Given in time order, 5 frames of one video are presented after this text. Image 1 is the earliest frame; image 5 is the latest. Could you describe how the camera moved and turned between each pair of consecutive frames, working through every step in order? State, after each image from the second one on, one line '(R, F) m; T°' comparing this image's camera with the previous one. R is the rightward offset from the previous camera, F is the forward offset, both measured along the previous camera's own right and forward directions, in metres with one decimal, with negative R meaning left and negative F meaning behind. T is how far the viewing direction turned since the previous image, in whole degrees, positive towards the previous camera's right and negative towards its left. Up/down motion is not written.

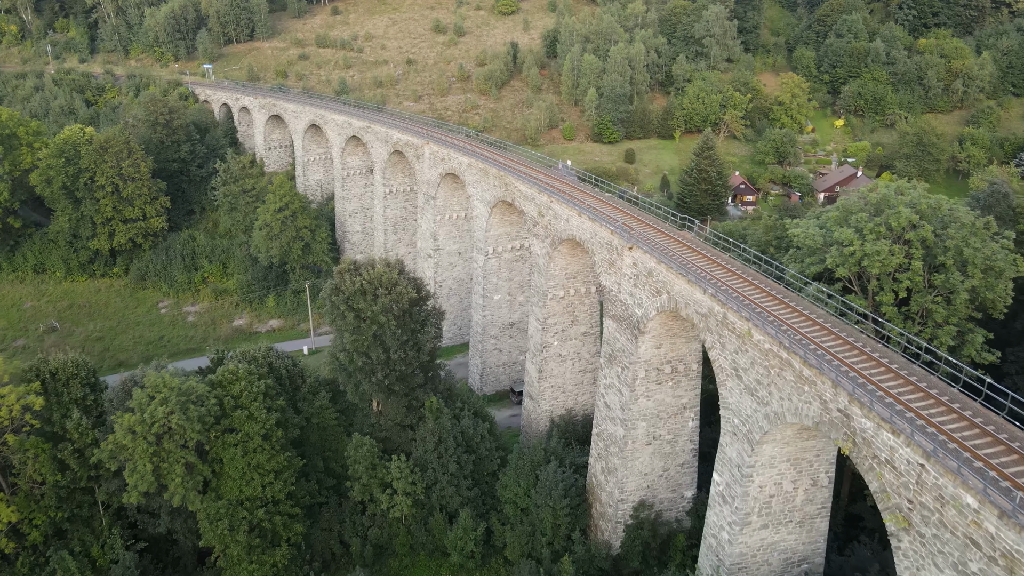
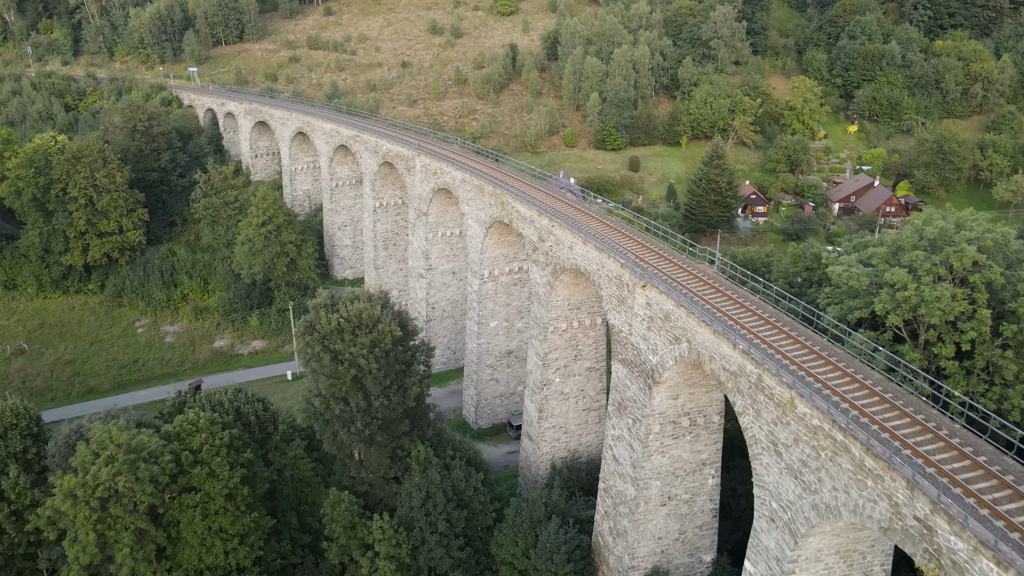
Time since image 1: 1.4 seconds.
(+0.1, +2.1) m; 0°
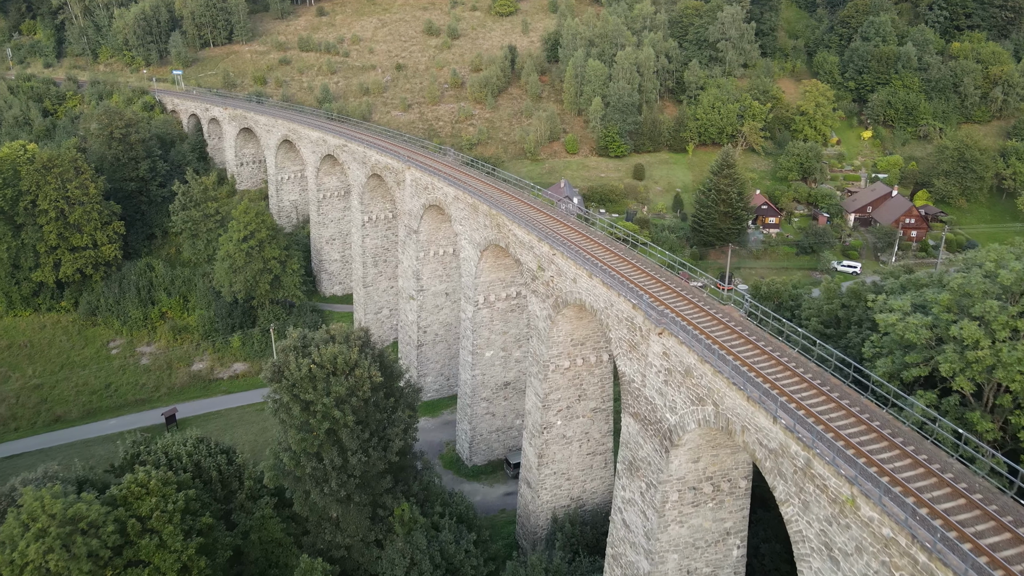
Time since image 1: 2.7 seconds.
(+0.1, +2.0) m; 0°
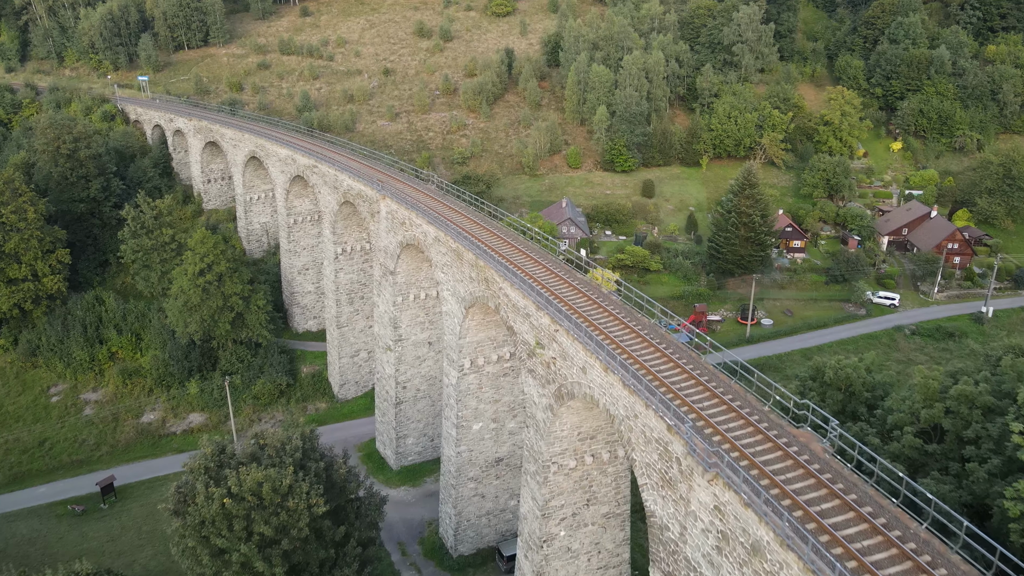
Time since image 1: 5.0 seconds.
(+0.2, +3.8) m; 0°
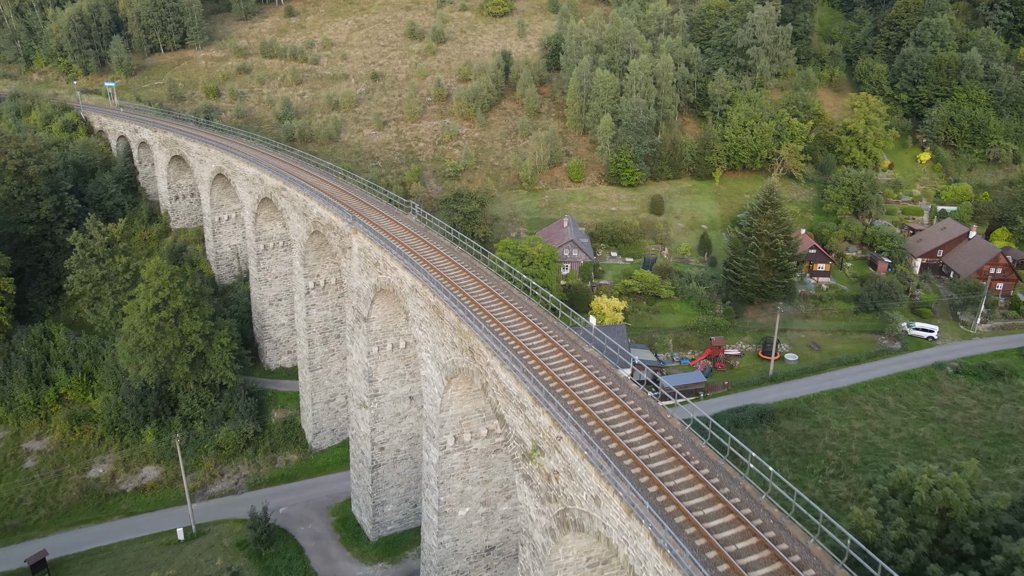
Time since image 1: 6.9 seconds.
(+0.2, +3.1) m; 0°
